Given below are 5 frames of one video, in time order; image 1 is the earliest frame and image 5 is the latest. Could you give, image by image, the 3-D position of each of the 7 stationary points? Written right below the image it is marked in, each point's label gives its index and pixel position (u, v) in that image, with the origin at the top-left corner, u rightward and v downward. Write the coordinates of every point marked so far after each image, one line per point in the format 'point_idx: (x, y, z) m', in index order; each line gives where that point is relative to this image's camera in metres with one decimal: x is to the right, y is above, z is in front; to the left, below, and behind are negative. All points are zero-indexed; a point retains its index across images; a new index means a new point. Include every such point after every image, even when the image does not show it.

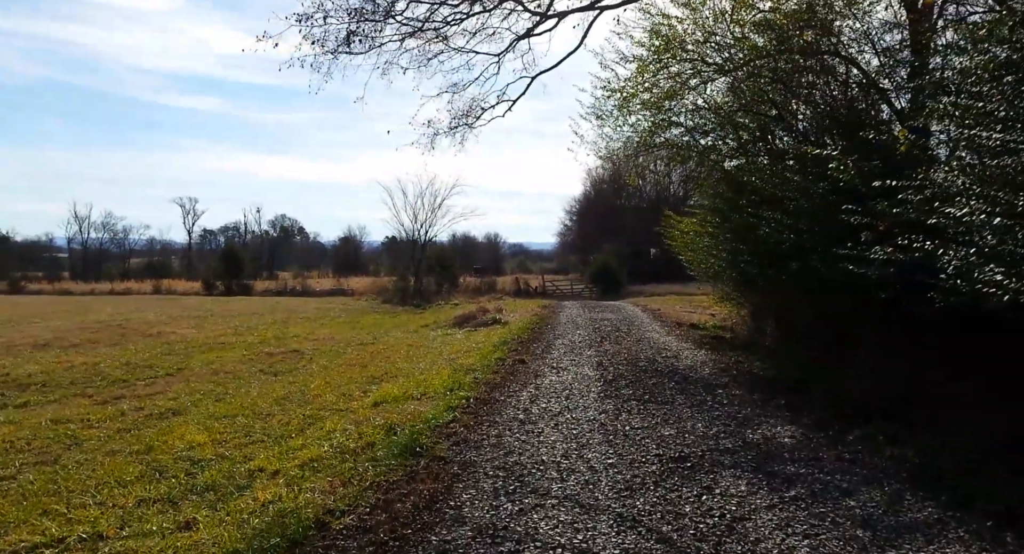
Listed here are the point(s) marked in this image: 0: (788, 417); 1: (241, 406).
0: (+3.2, -1.6, +8.0) m
1: (-4.6, -2.2, +11.7) m
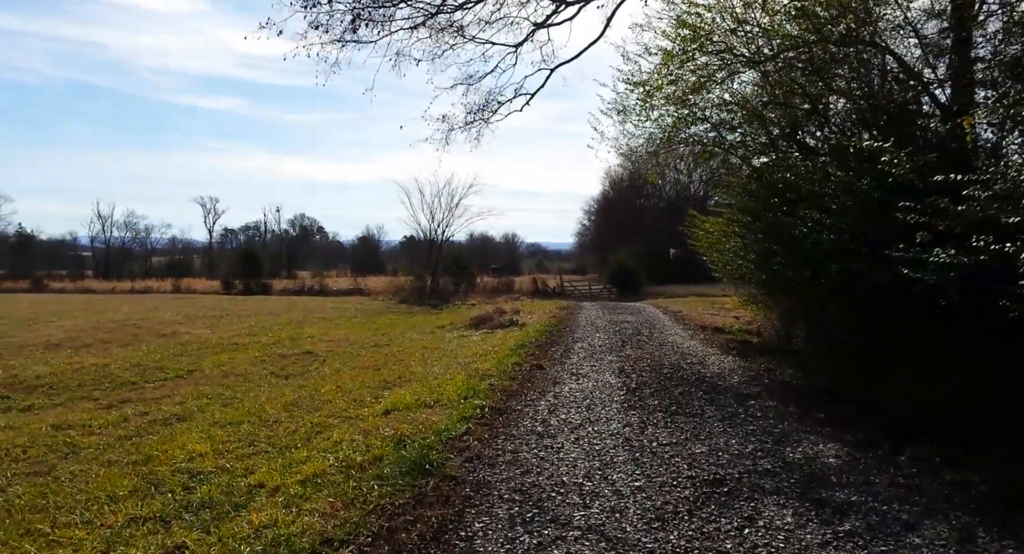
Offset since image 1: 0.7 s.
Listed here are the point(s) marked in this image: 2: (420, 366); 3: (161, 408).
0: (+3.4, -1.7, +7.4) m
1: (-4.3, -2.2, +11.2) m
2: (-2.1, -2.0, +15.6) m
3: (-6.2, -2.3, +12.0) m
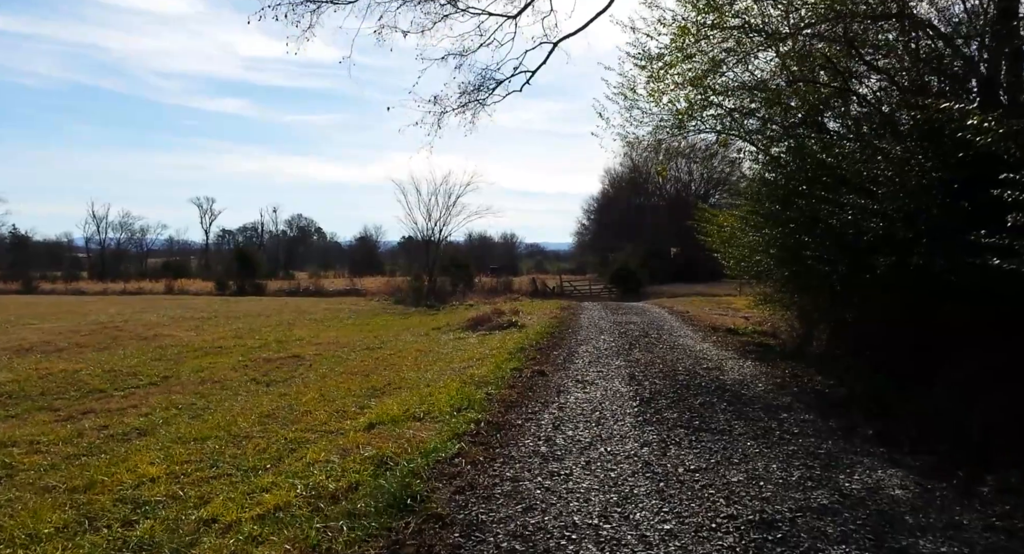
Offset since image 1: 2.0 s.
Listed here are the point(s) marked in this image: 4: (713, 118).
0: (+3.4, -1.6, +6.2) m
1: (-4.4, -2.2, +10.1) m
2: (-2.1, -2.0, +14.5) m
3: (-6.2, -2.3, +10.9) m
4: (+4.0, +3.2, +13.8) m
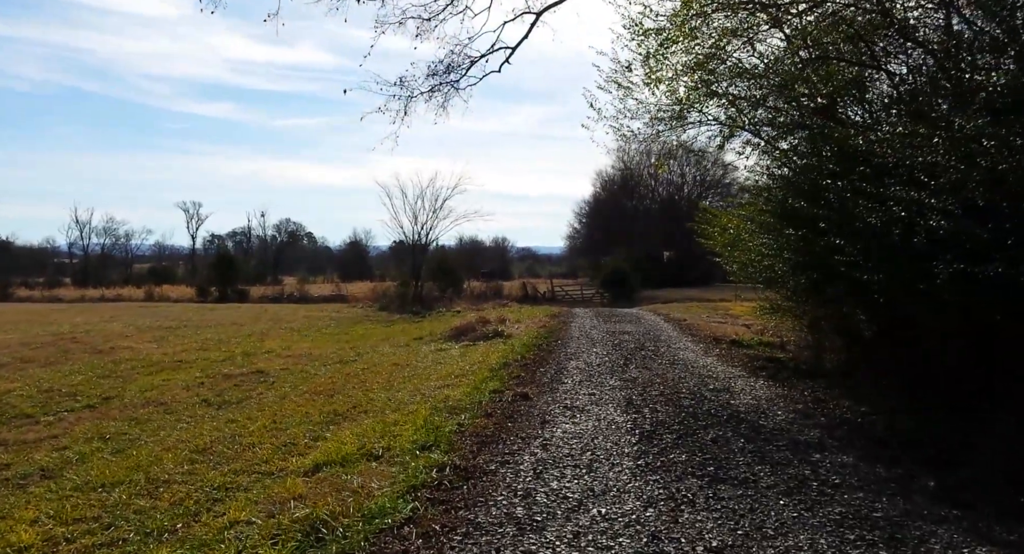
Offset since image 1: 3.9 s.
0: (+3.2, -1.7, +4.8) m
1: (-4.7, -2.3, +8.5) m
2: (-2.4, -2.2, +12.9) m
3: (-6.5, -2.4, +9.3) m
4: (+3.6, +3.0, +12.3) m
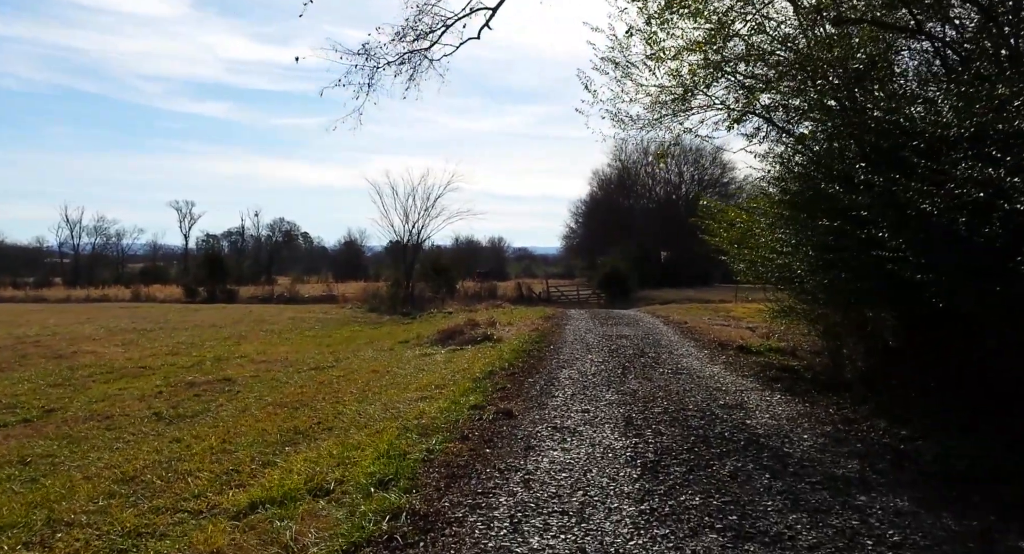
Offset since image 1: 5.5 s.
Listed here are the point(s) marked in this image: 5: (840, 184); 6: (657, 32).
0: (+3.0, -1.7, +3.5) m
1: (-4.9, -2.3, +7.2) m
2: (-2.7, -2.2, +11.6) m
3: (-6.7, -2.4, +7.9) m
4: (+3.4, +3.0, +11.0) m
5: (+3.5, +1.0, +7.4) m
6: (+2.3, +4.0, +11.0) m
